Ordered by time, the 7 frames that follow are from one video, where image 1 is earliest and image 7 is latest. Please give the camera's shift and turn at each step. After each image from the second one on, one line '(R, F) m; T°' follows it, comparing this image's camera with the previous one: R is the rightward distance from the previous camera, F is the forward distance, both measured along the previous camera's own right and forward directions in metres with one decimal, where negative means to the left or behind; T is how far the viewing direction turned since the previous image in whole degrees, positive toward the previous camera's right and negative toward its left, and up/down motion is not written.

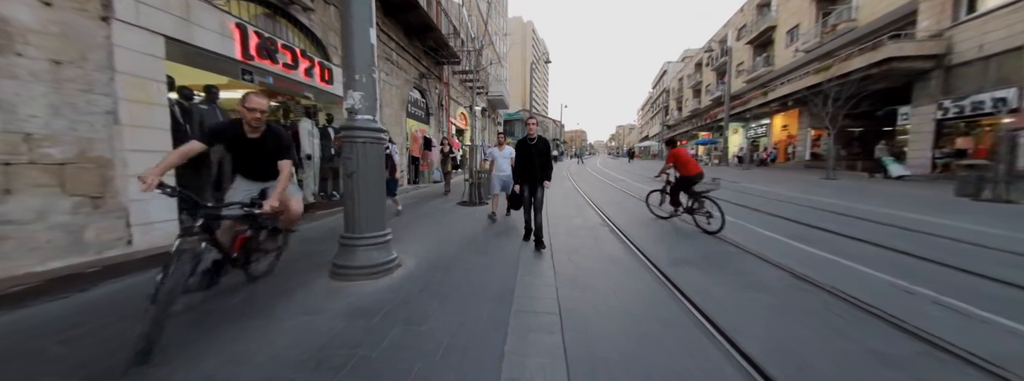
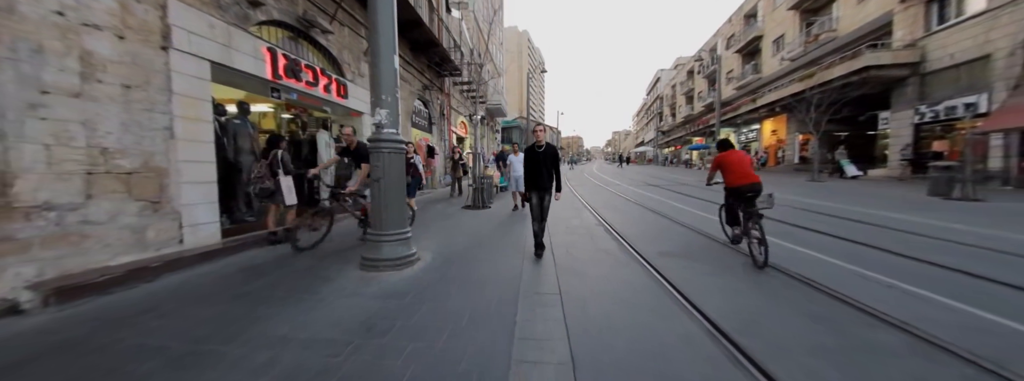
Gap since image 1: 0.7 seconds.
(-0.1, -0.5) m; +1°
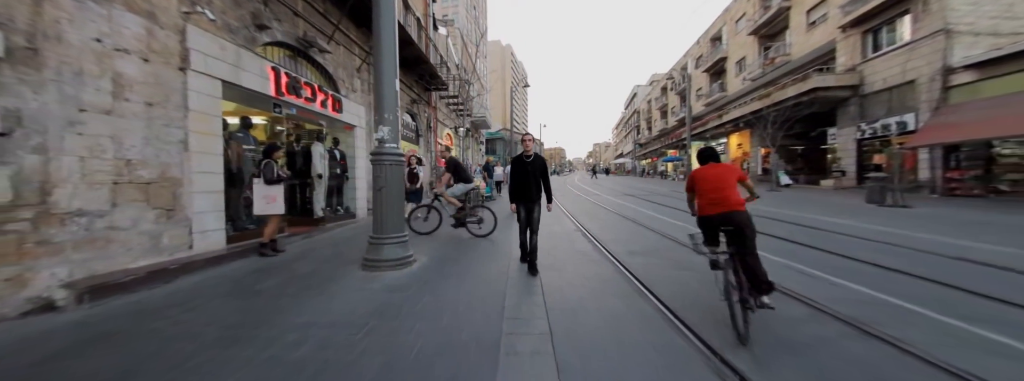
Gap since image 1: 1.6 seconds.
(0.0, -0.5) m; +3°
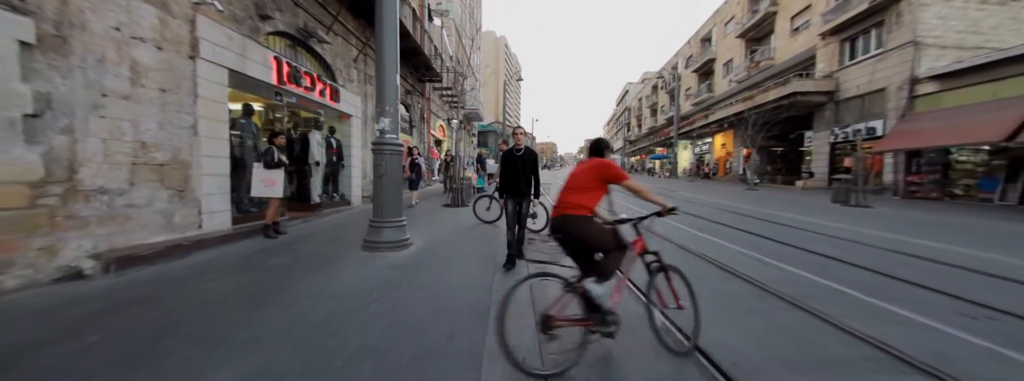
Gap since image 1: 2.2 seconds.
(0.0, -0.4) m; +2°
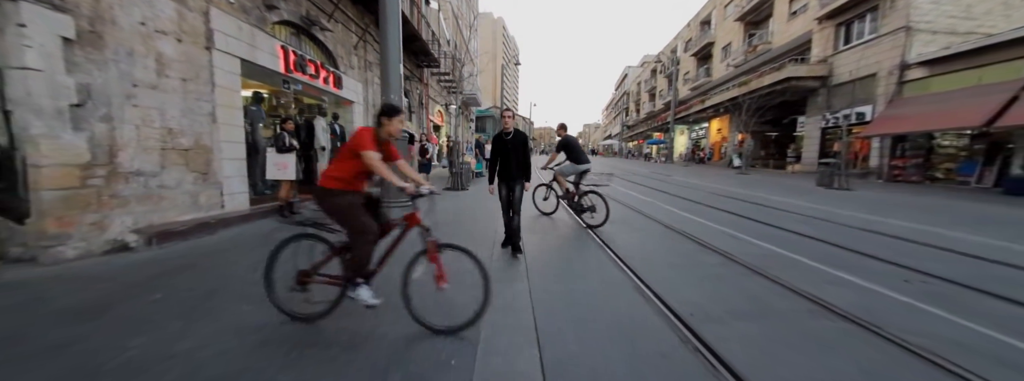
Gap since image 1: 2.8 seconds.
(0.0, -0.4) m; 0°
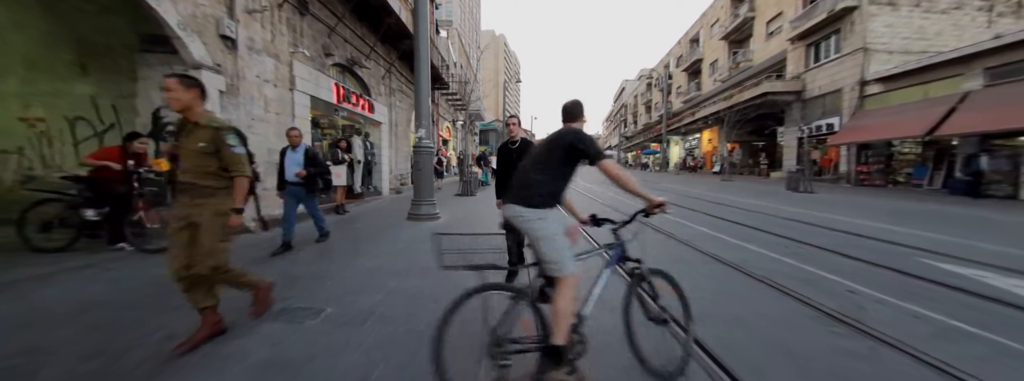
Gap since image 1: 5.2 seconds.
(0.0, -1.5) m; -1°
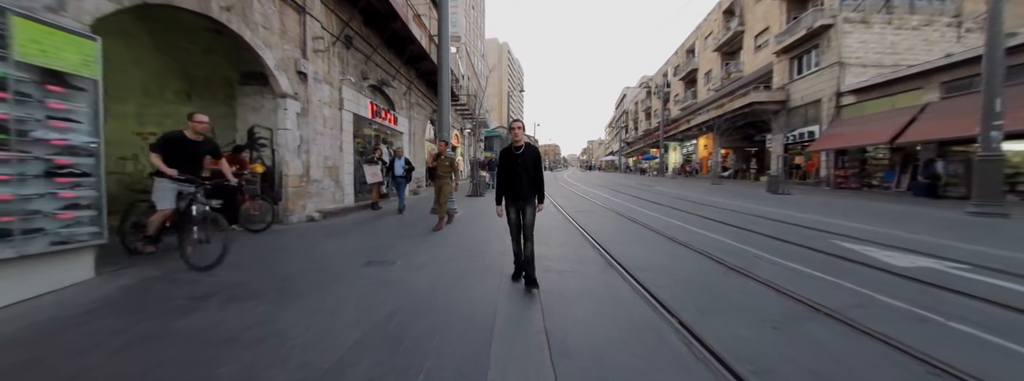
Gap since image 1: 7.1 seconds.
(0.0, -1.4) m; -1°
